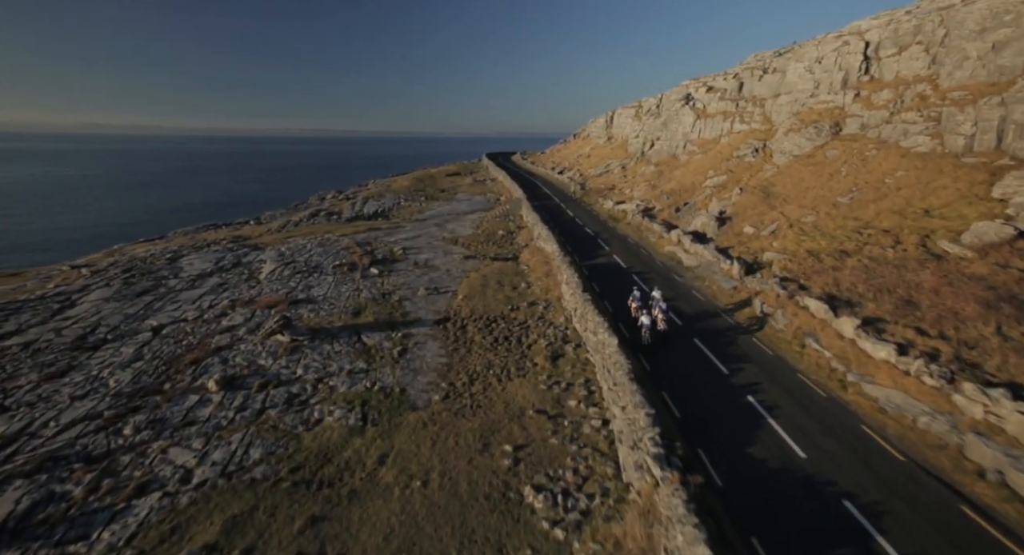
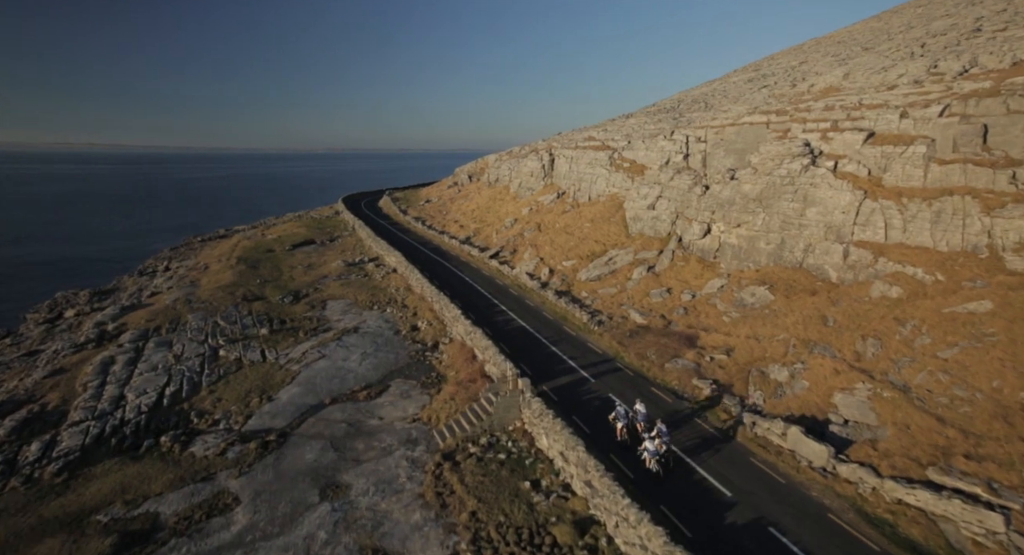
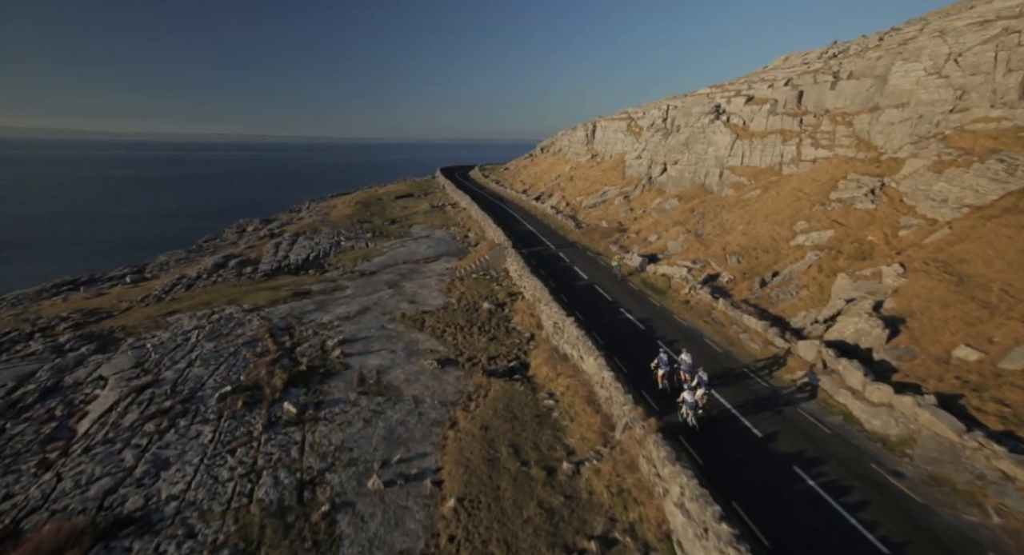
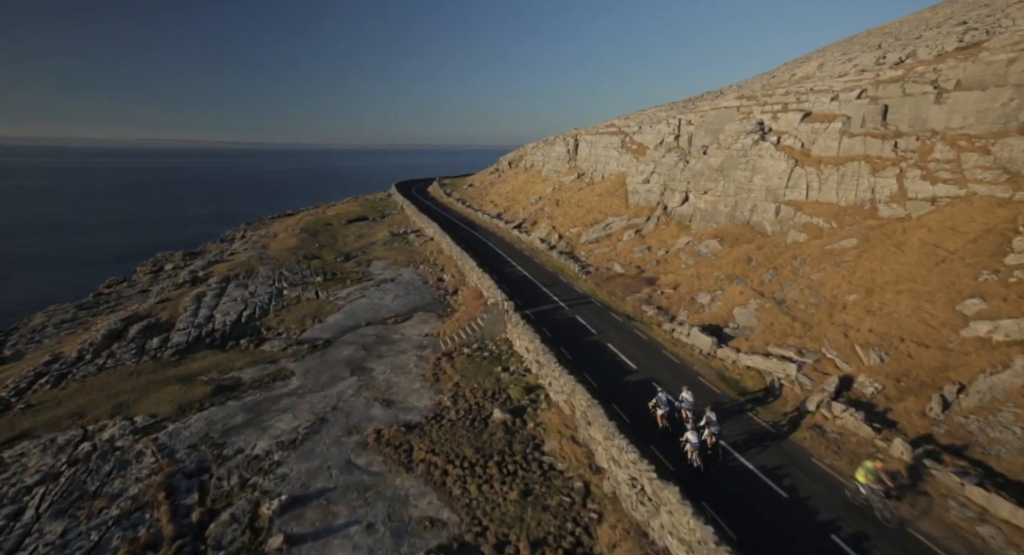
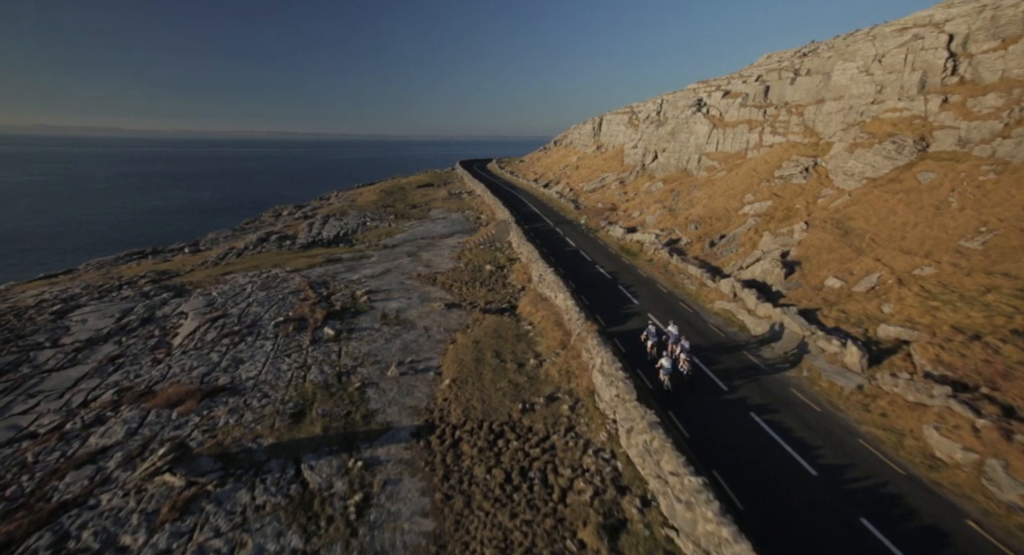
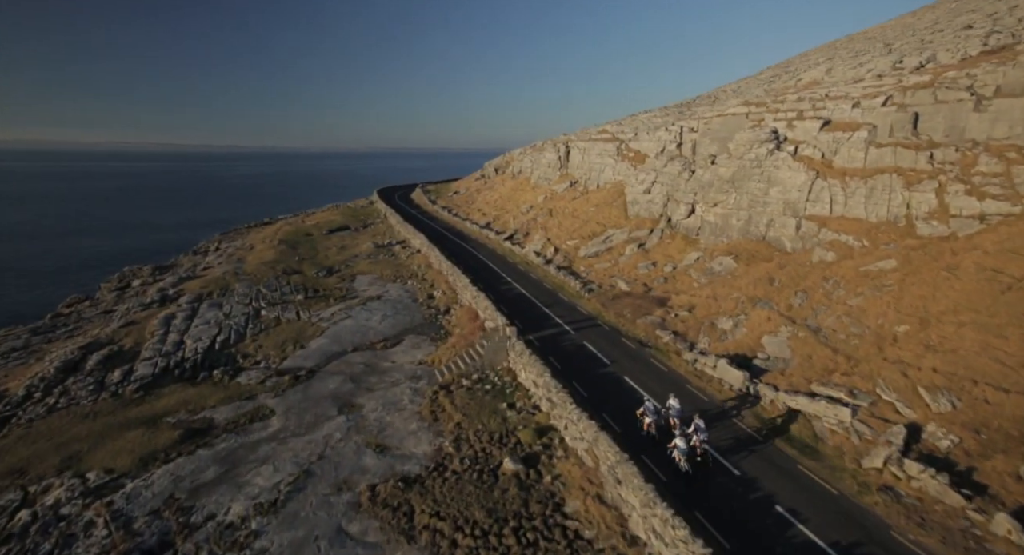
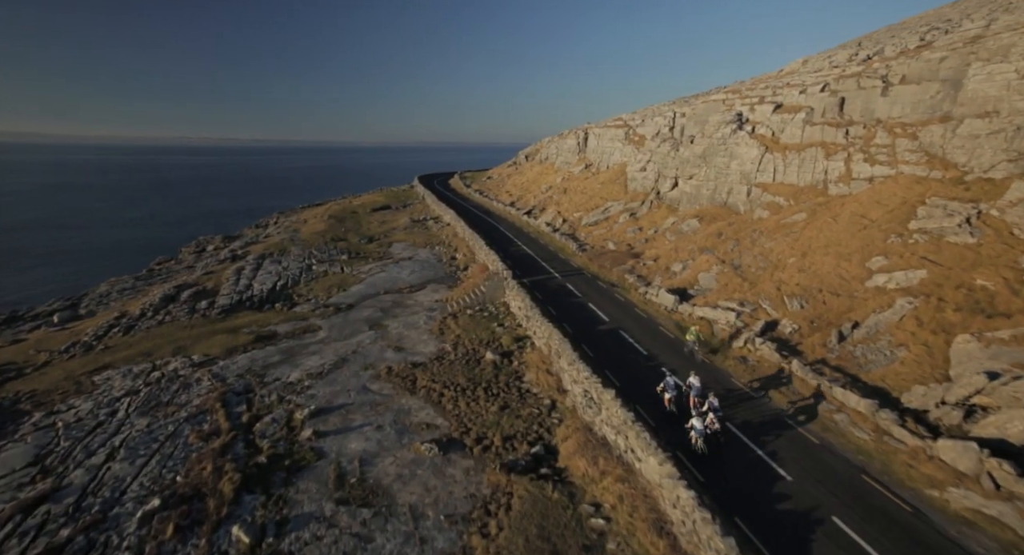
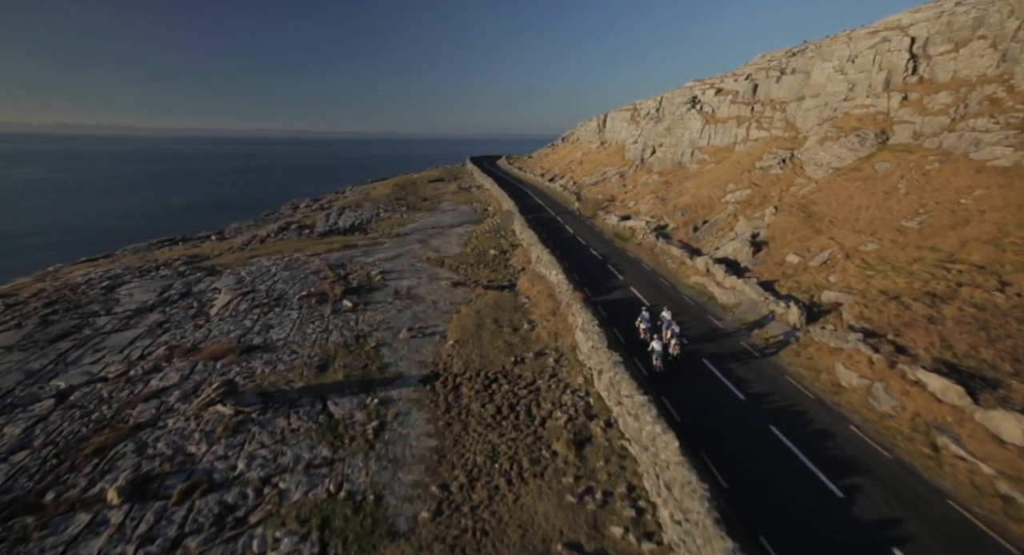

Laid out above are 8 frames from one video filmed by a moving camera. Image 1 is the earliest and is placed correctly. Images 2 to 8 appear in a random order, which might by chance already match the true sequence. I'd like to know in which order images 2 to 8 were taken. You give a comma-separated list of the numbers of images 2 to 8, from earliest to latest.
8, 5, 3, 7, 4, 6, 2
